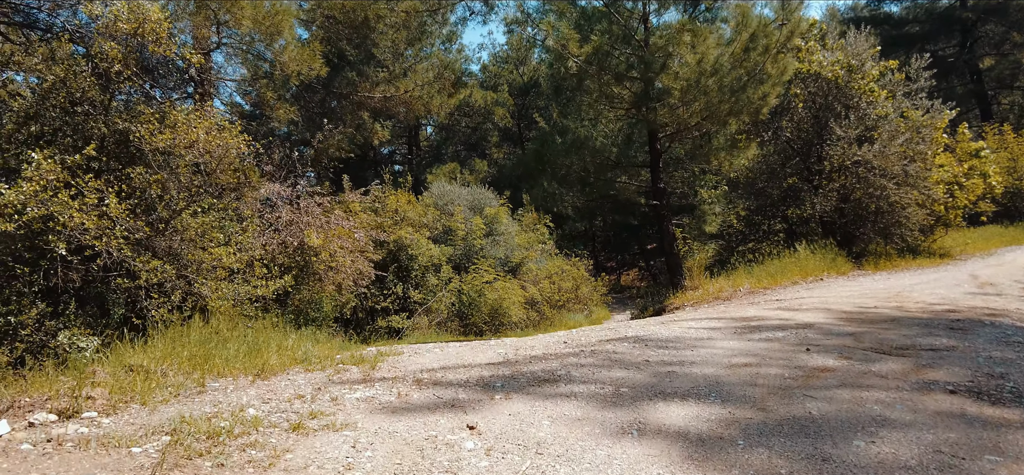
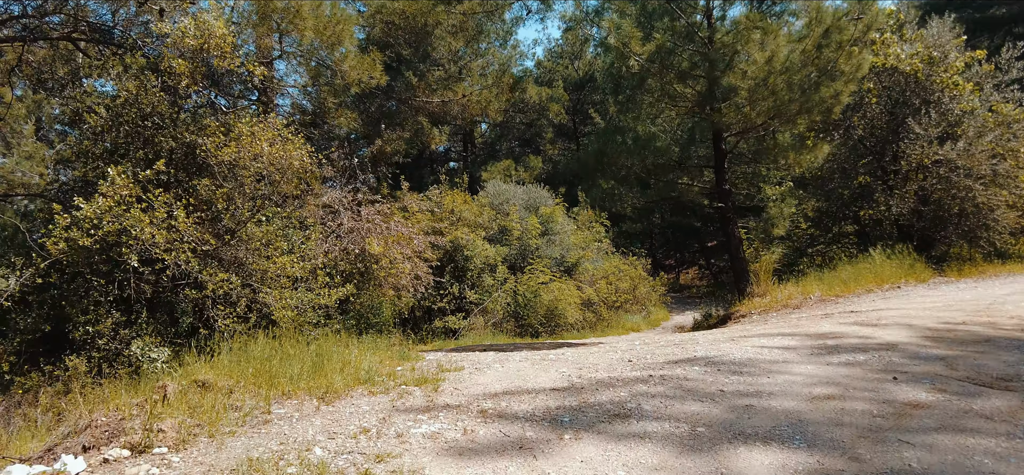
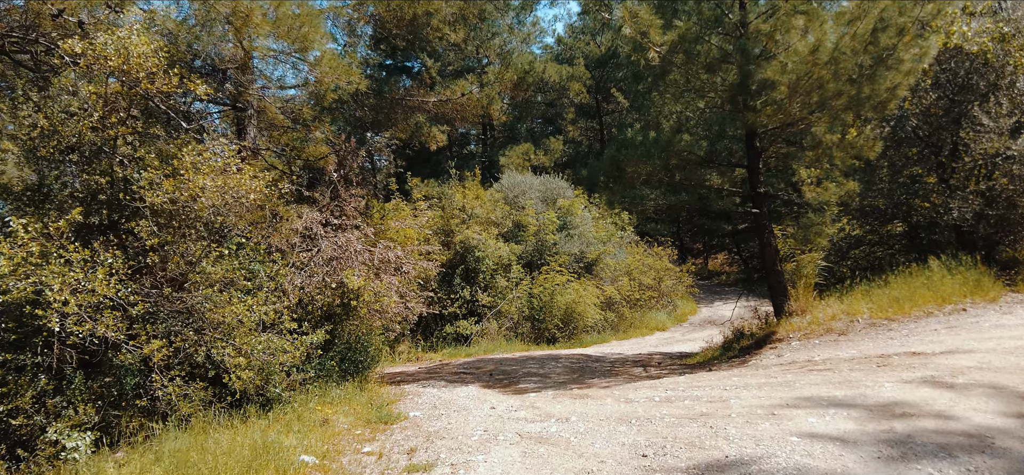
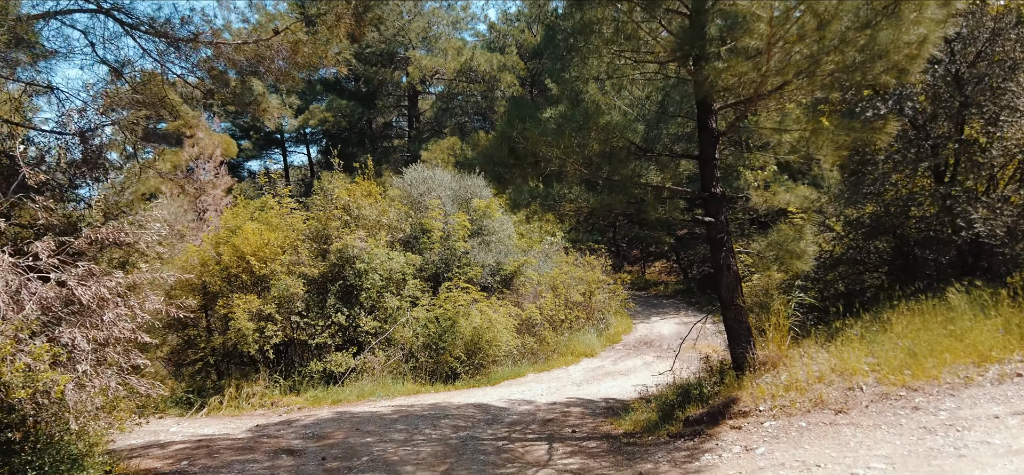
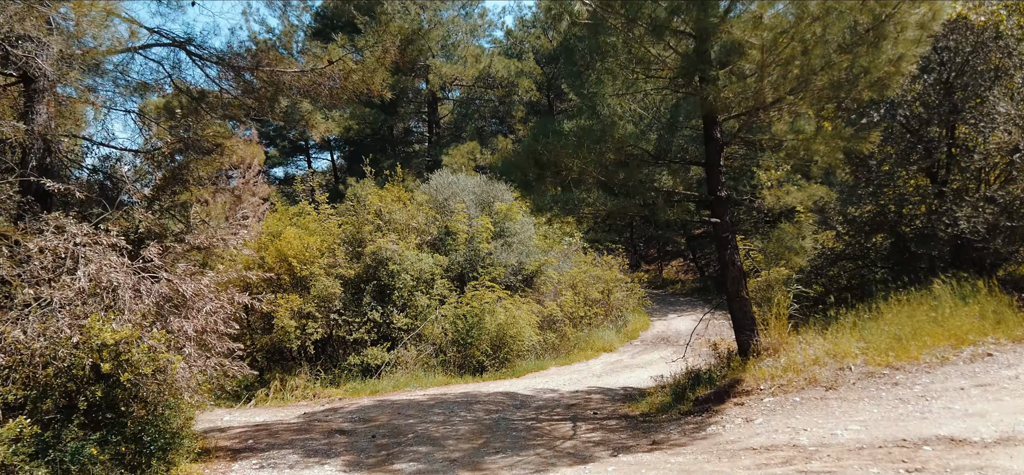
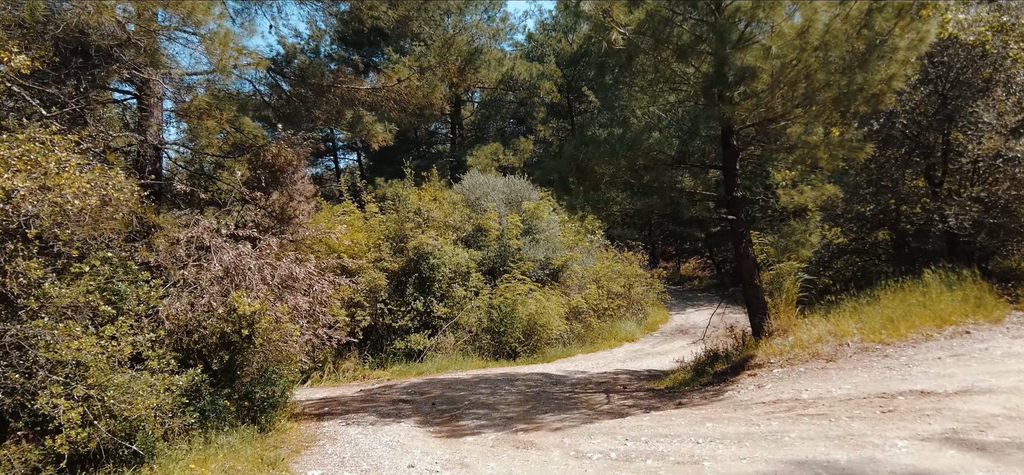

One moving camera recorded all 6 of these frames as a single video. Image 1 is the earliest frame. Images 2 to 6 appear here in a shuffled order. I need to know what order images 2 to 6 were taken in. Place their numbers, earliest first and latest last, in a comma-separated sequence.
2, 3, 6, 5, 4
